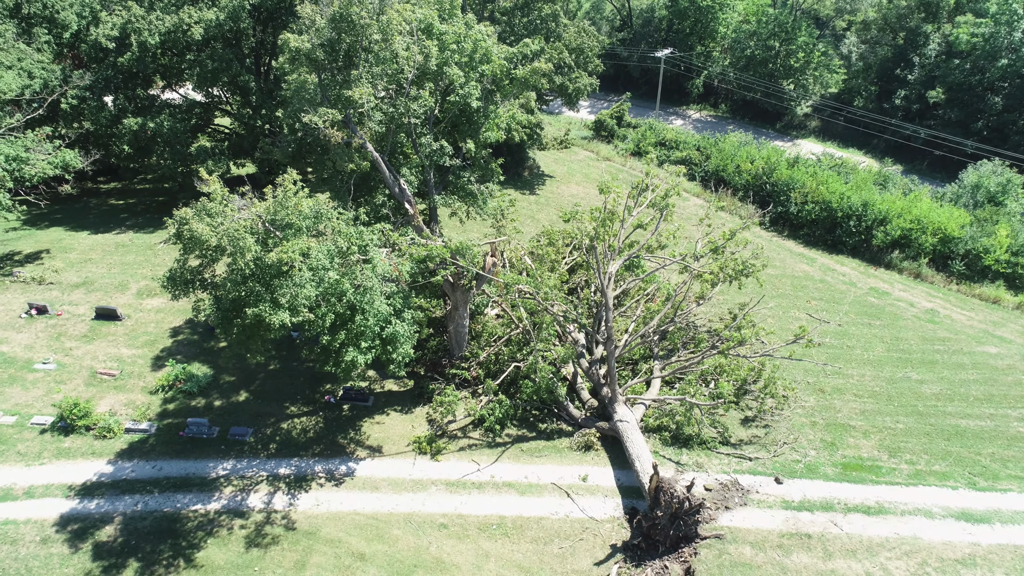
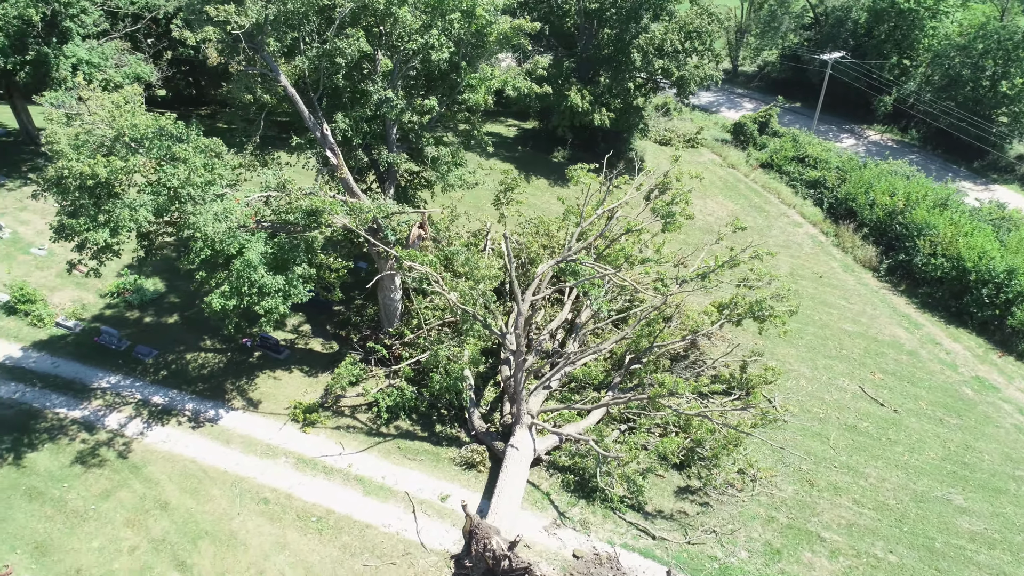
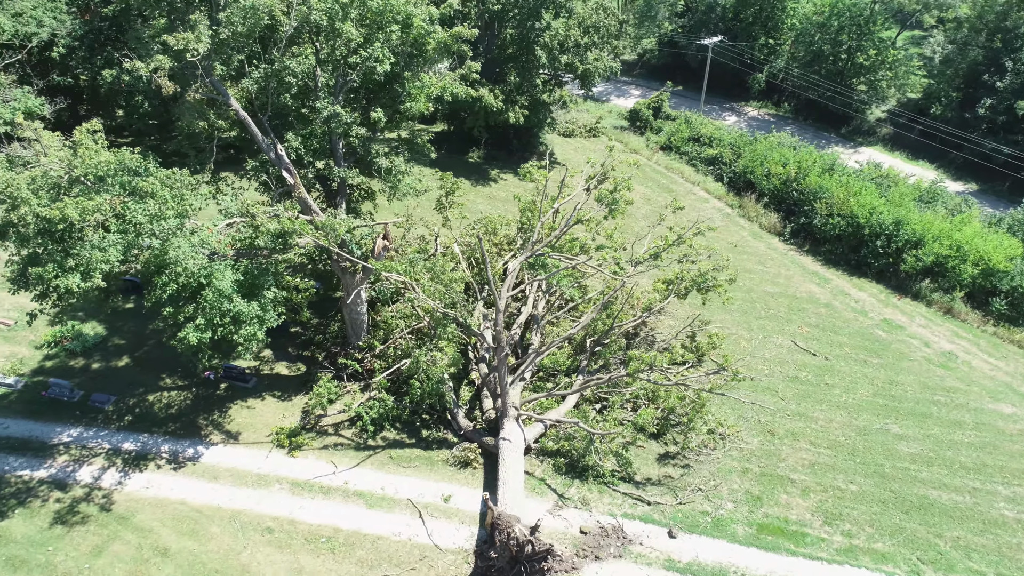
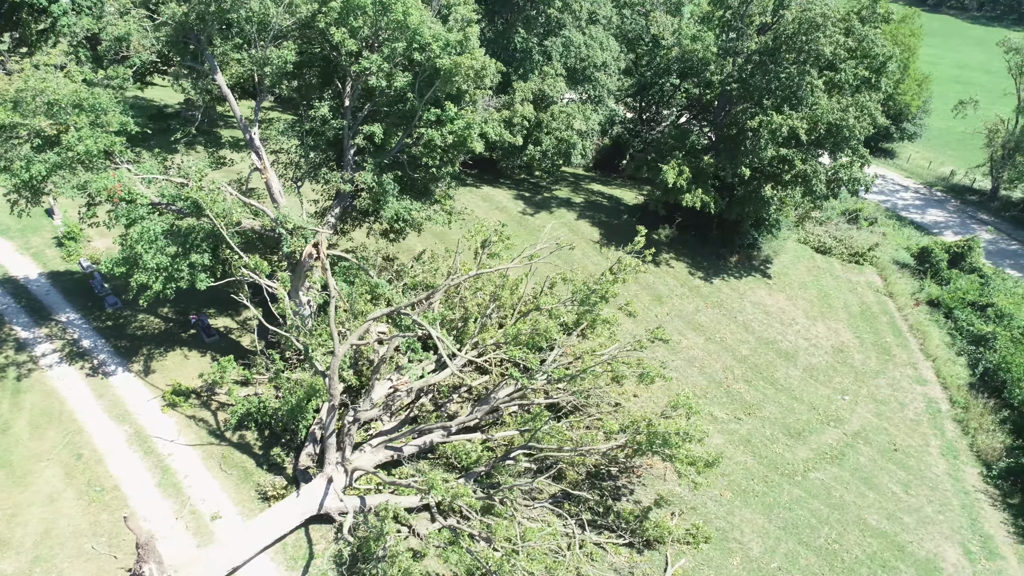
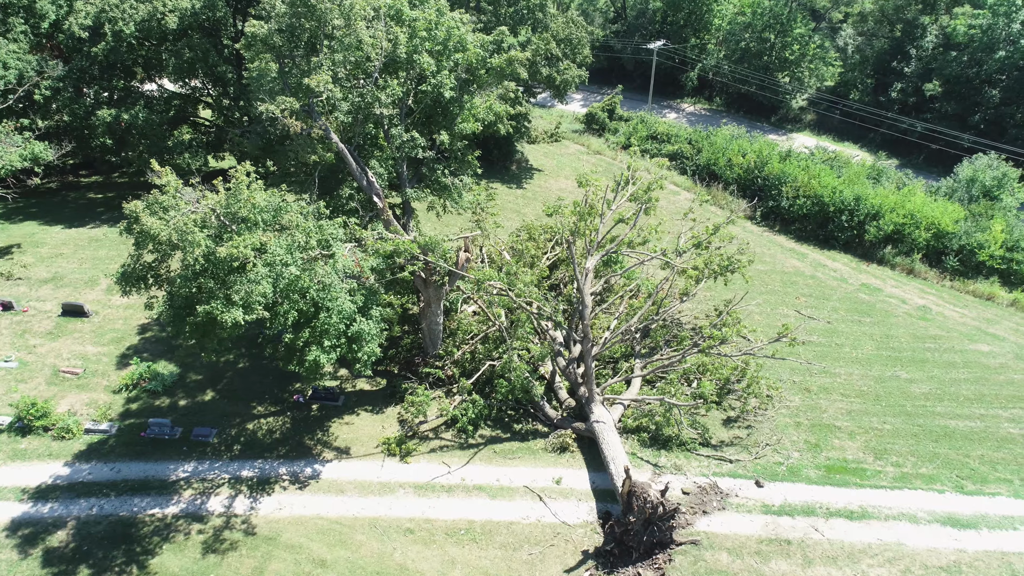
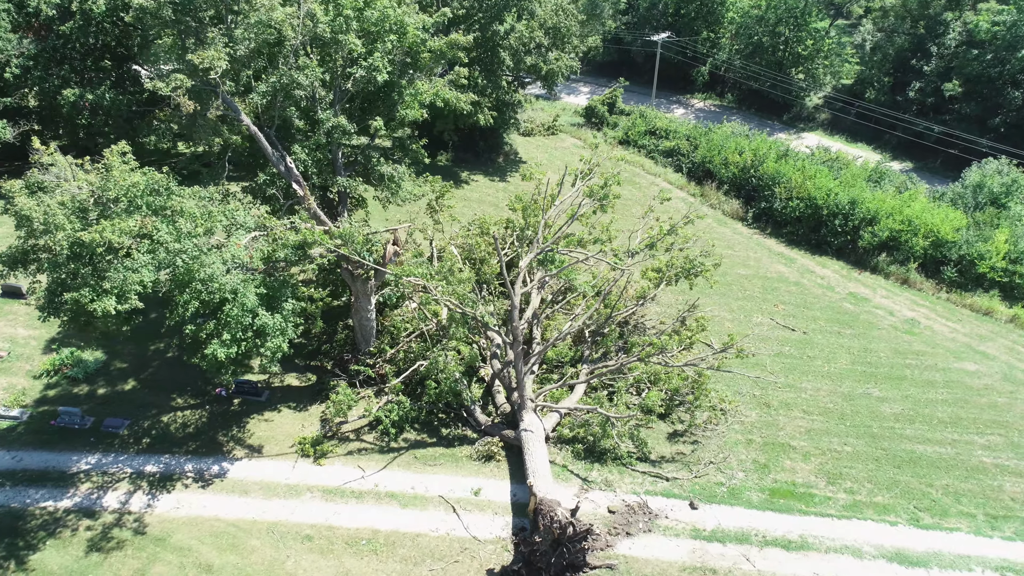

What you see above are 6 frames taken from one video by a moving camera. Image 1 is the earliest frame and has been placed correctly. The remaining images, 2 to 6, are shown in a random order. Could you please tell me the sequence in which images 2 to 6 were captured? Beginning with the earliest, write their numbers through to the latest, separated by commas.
5, 6, 3, 2, 4
